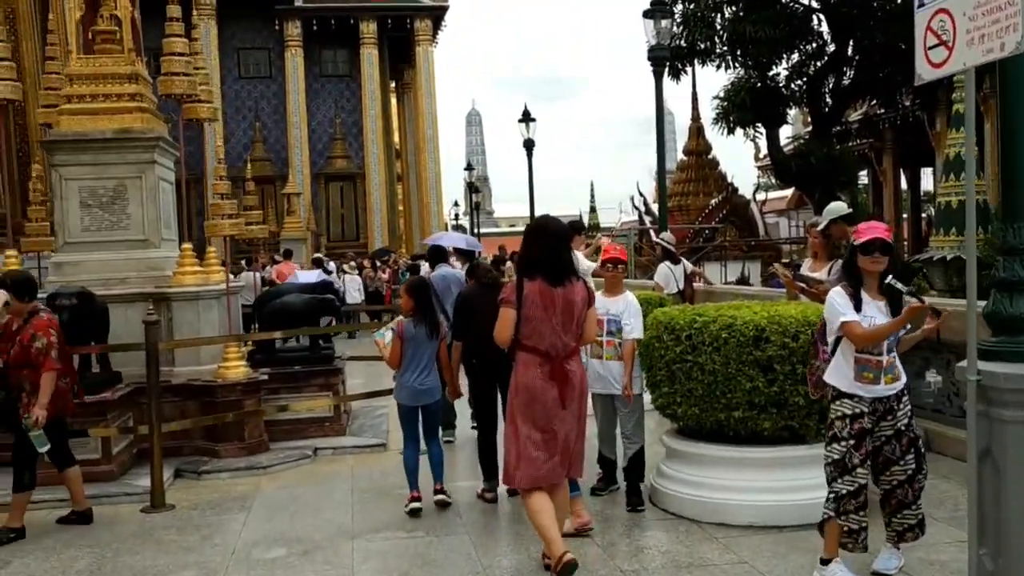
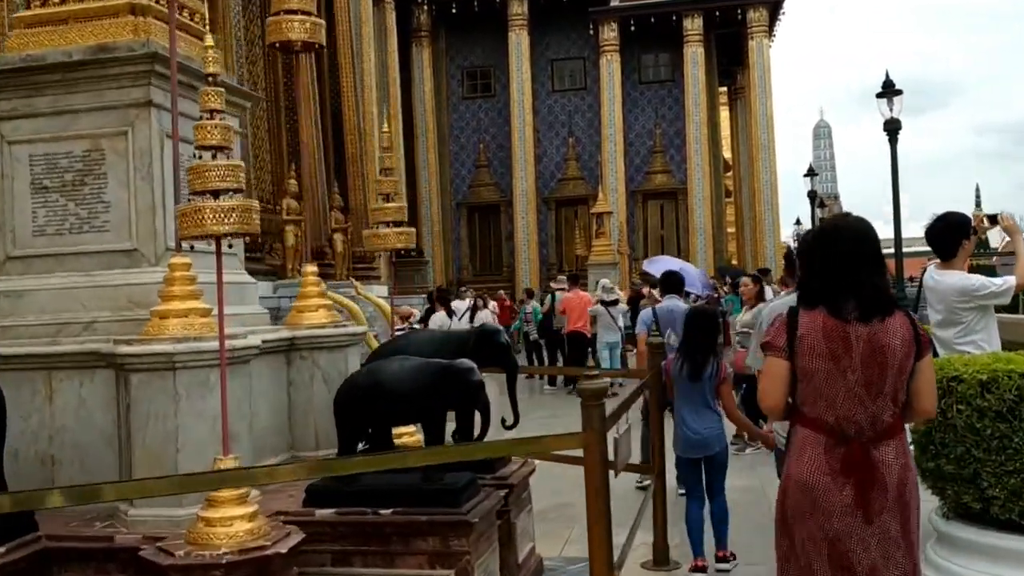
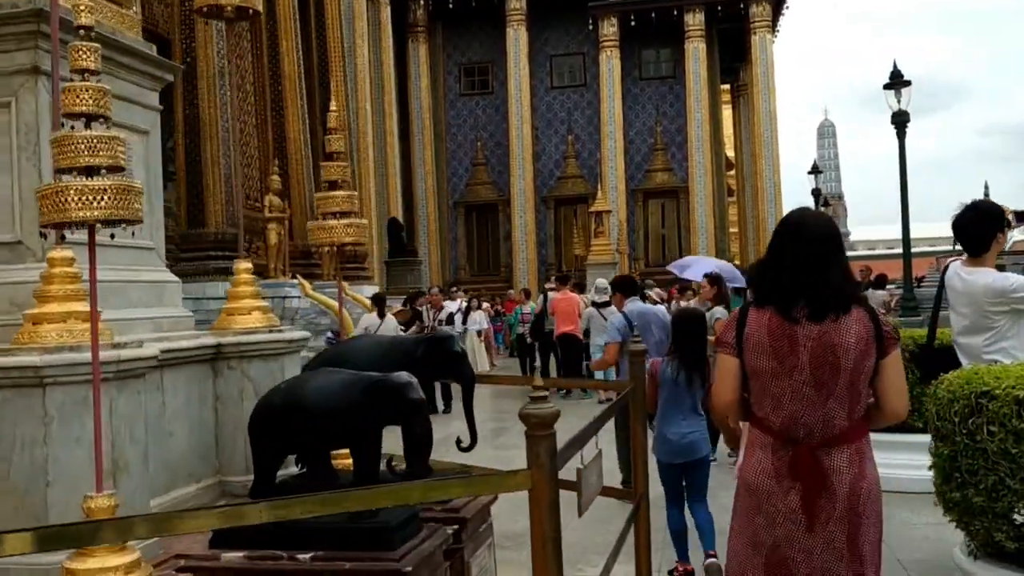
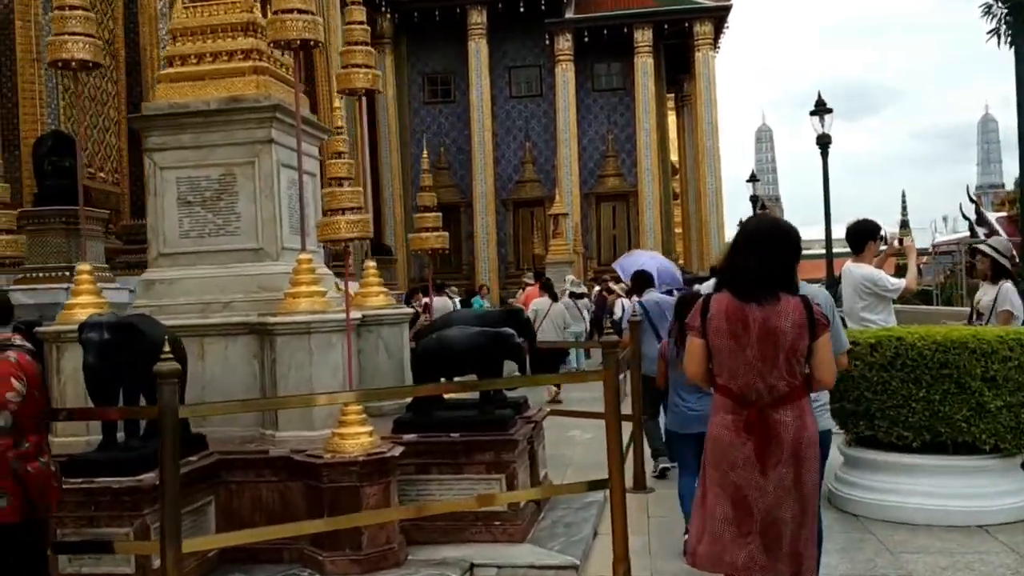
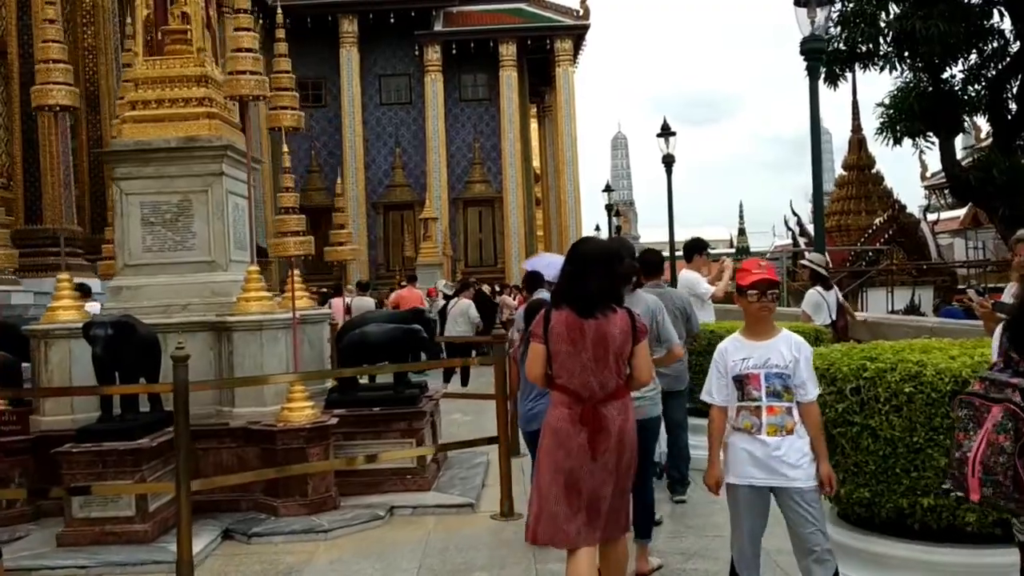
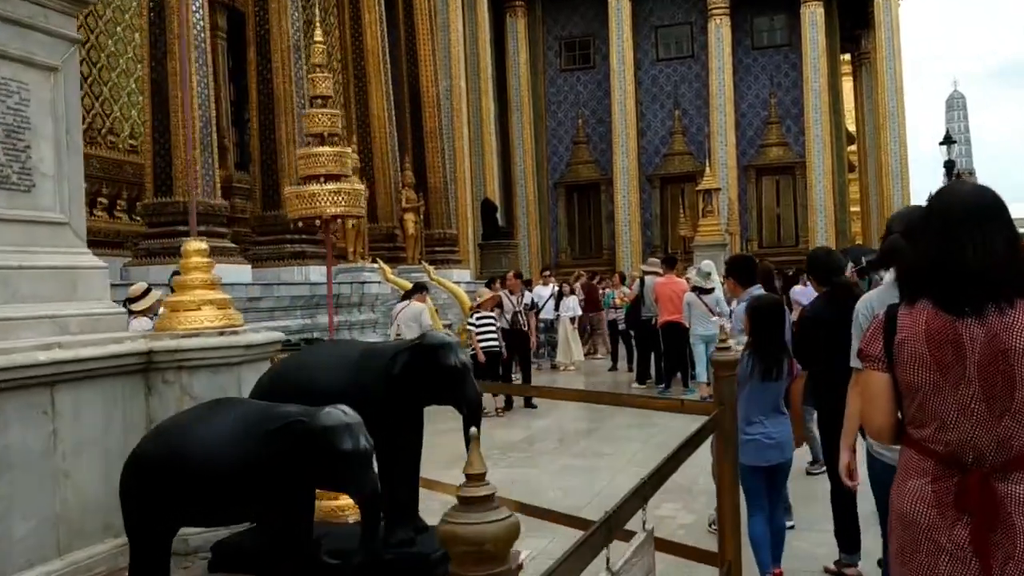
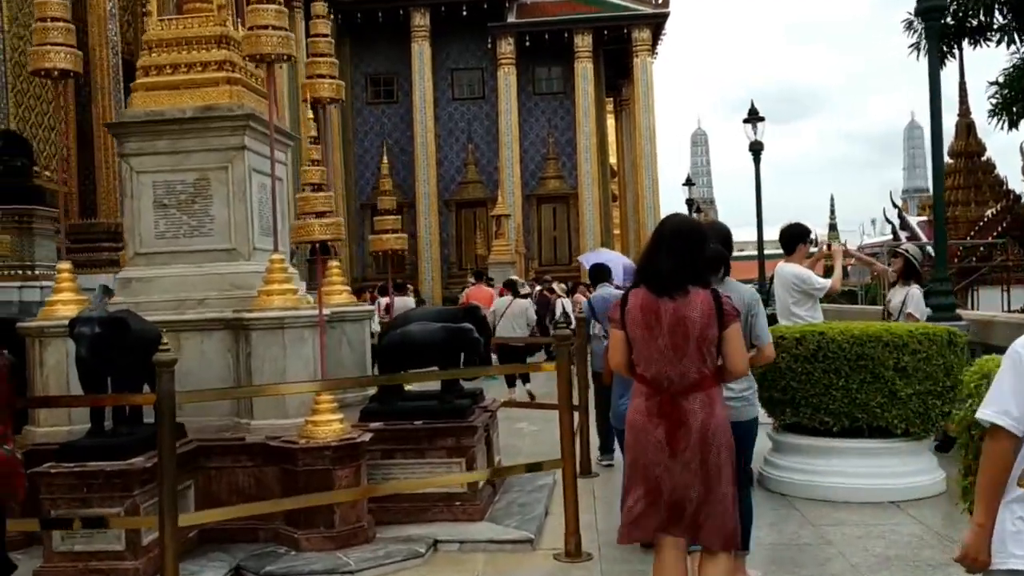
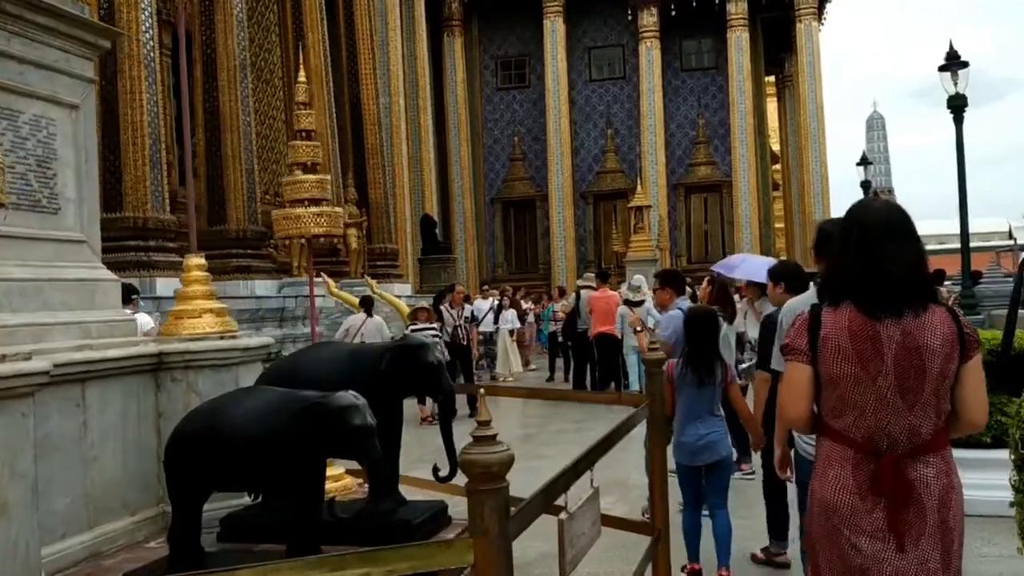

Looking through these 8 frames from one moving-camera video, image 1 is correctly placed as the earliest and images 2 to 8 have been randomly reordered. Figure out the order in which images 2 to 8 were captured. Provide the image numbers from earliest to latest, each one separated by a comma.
5, 7, 4, 2, 3, 8, 6
